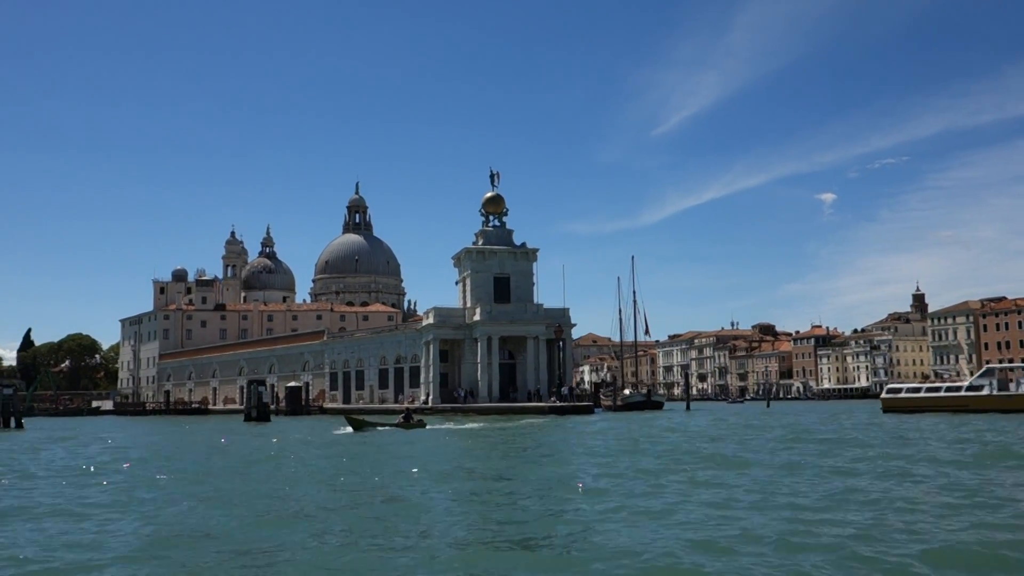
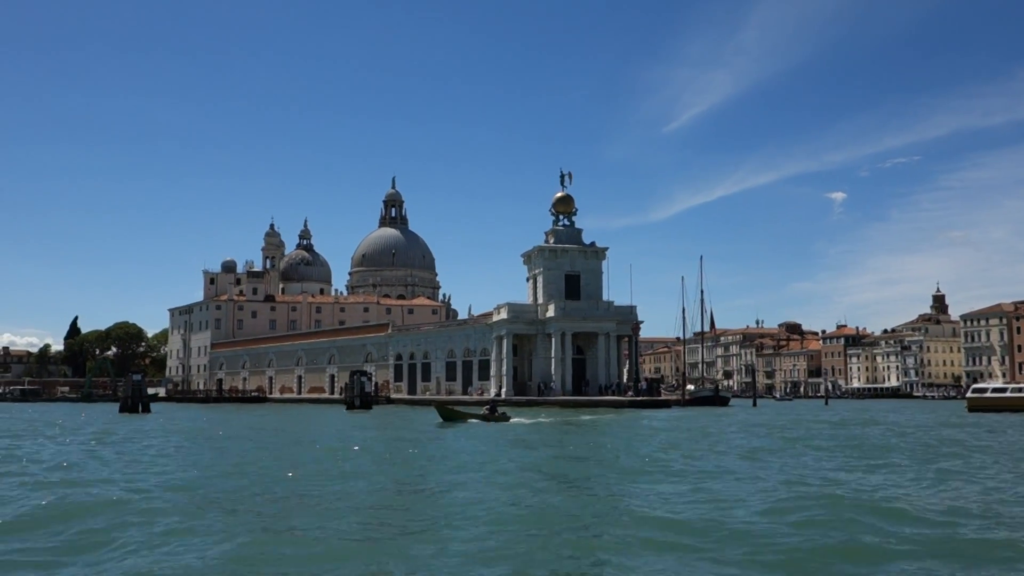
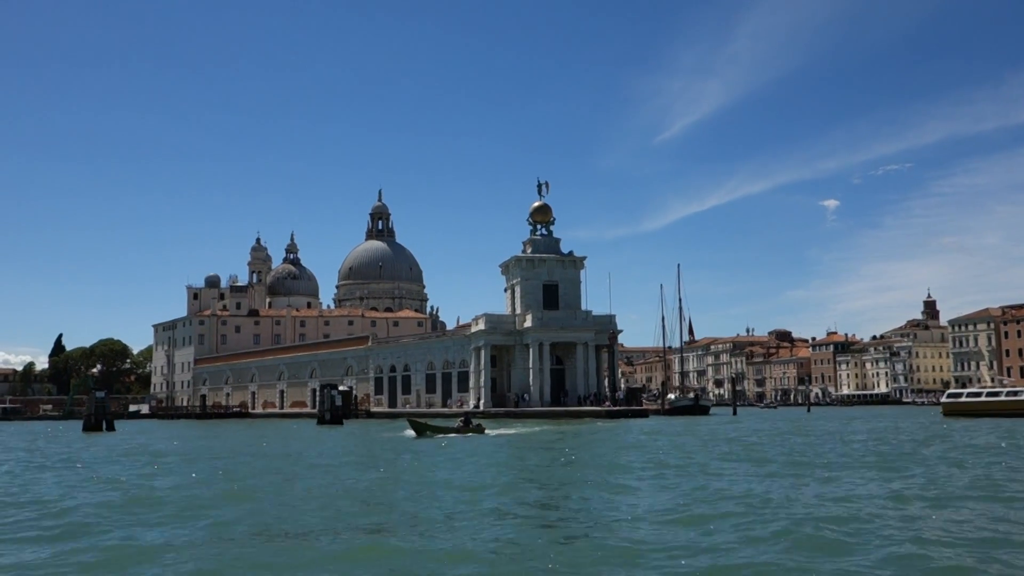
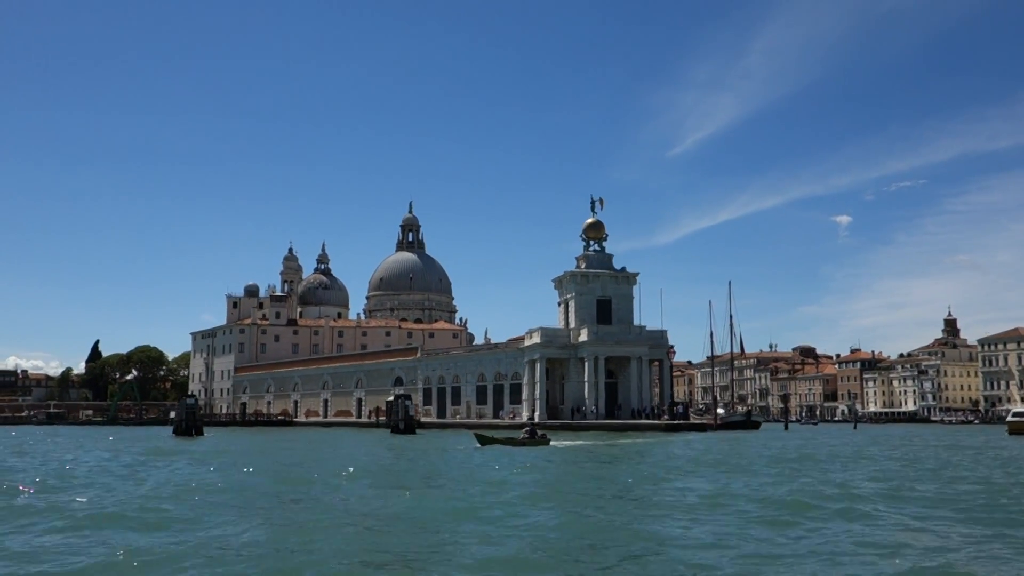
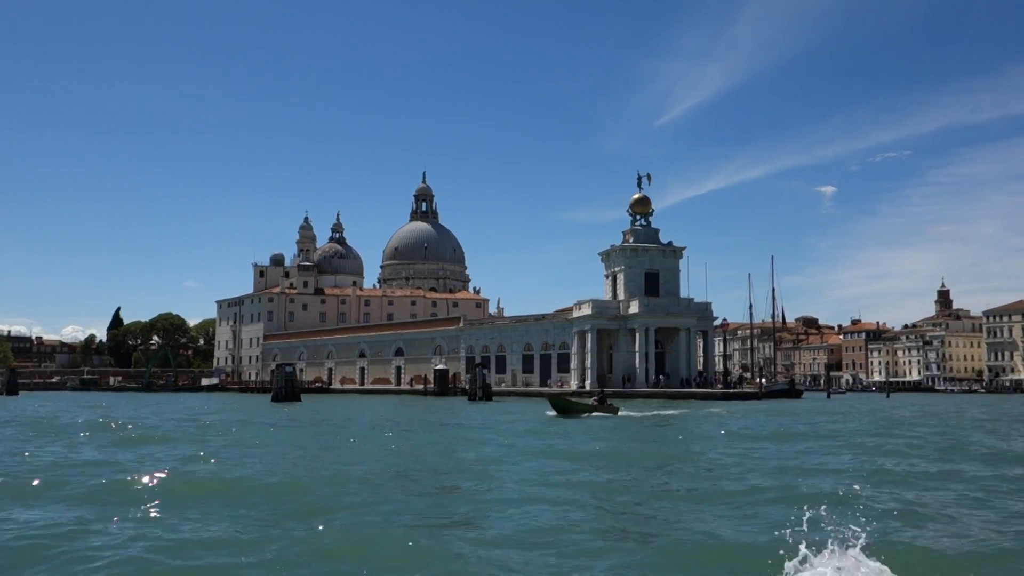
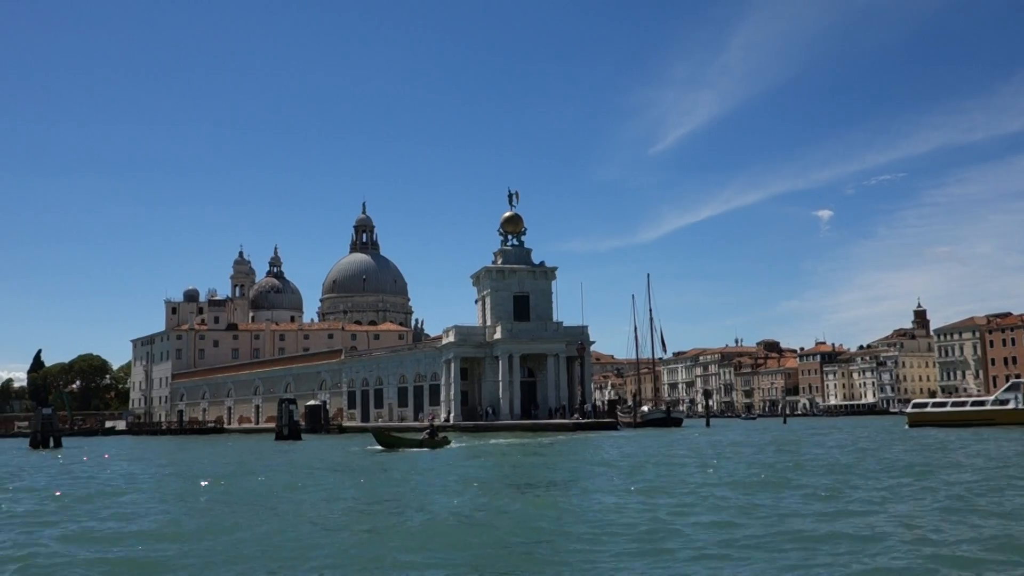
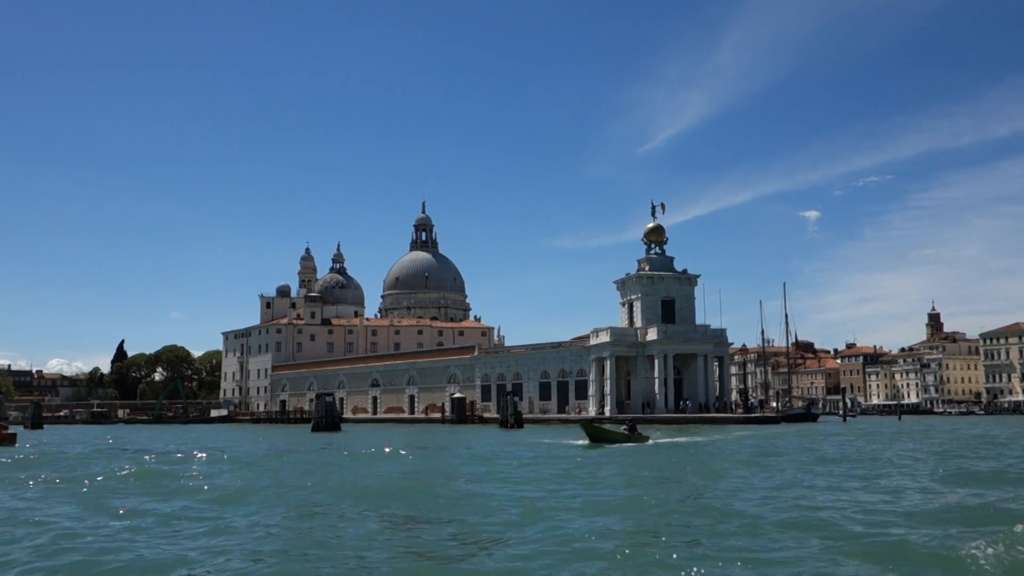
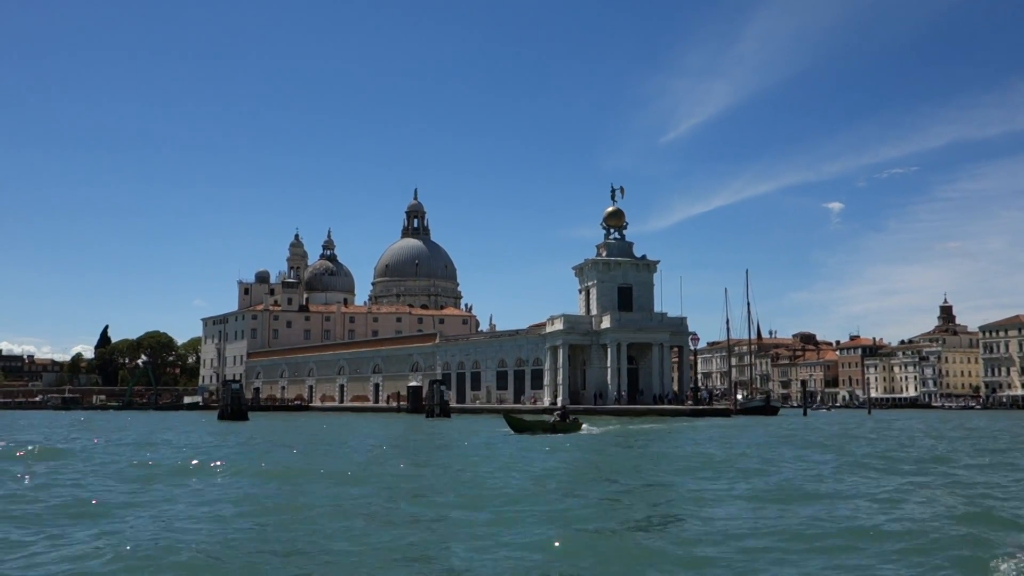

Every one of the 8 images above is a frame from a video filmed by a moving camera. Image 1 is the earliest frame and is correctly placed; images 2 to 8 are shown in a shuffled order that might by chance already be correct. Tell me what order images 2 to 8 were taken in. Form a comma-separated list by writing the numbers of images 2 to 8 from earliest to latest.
6, 3, 2, 4, 8, 5, 7
